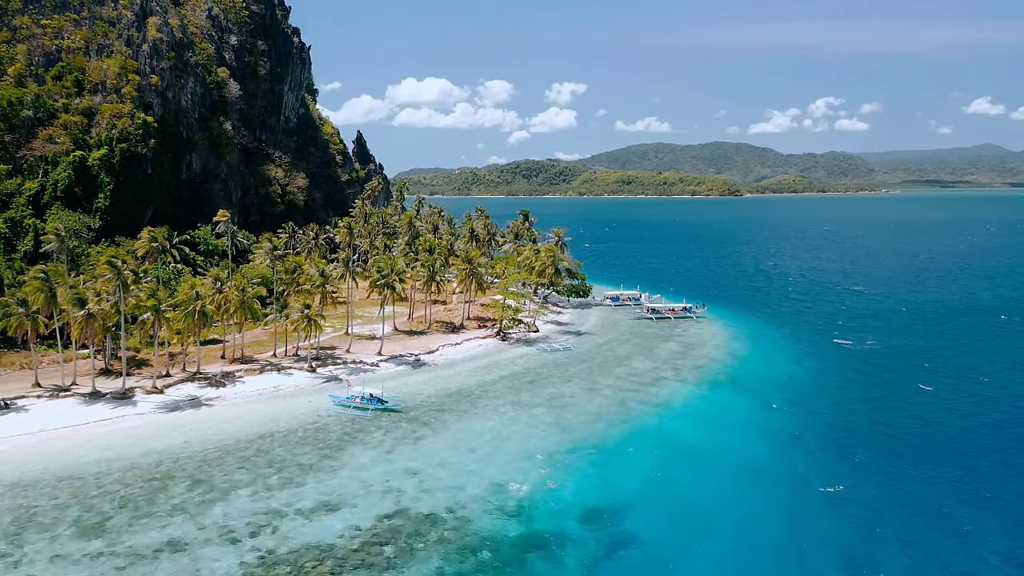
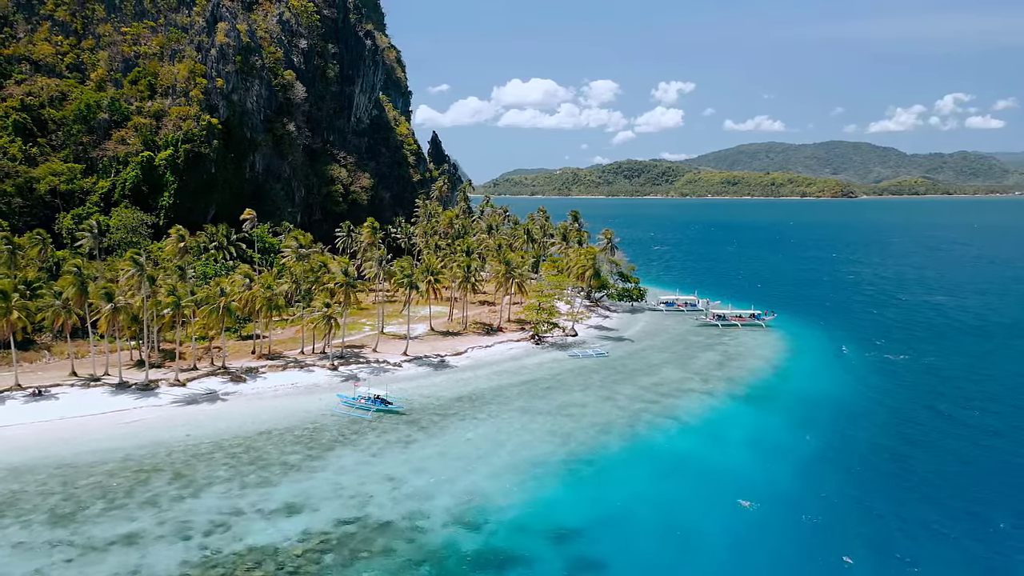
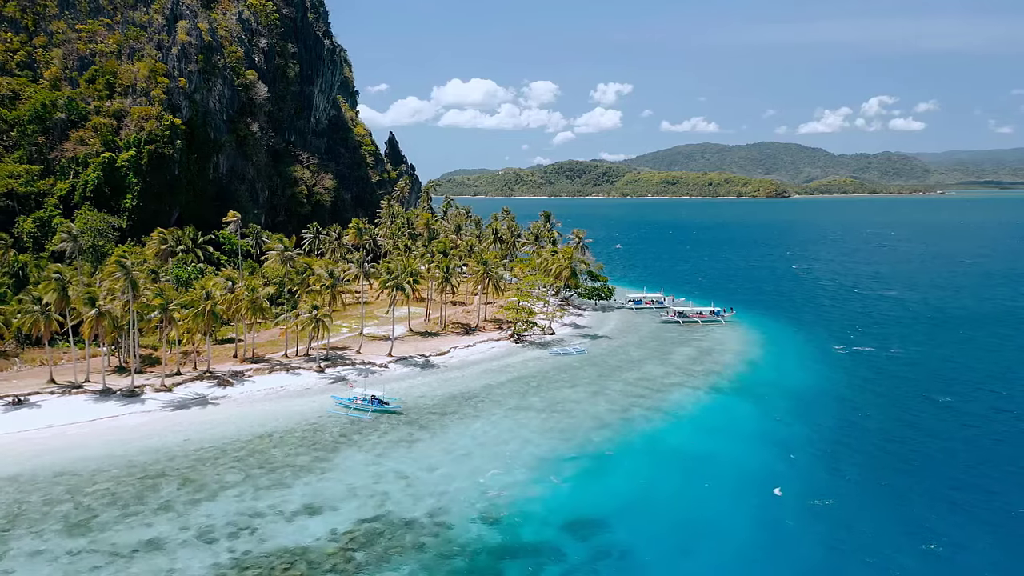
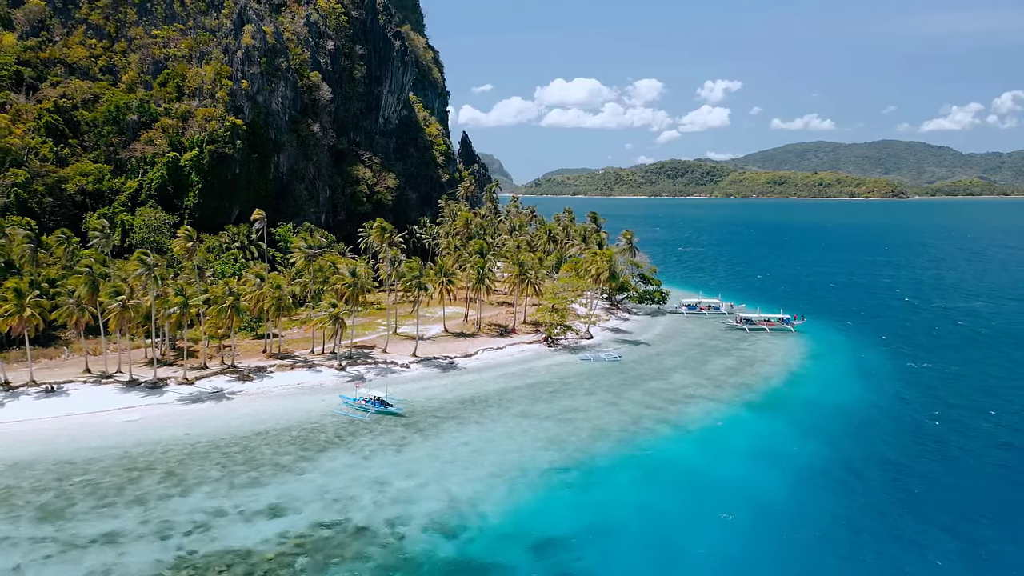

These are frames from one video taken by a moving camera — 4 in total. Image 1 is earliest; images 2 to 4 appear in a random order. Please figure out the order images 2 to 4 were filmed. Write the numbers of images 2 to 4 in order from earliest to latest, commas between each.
3, 2, 4
